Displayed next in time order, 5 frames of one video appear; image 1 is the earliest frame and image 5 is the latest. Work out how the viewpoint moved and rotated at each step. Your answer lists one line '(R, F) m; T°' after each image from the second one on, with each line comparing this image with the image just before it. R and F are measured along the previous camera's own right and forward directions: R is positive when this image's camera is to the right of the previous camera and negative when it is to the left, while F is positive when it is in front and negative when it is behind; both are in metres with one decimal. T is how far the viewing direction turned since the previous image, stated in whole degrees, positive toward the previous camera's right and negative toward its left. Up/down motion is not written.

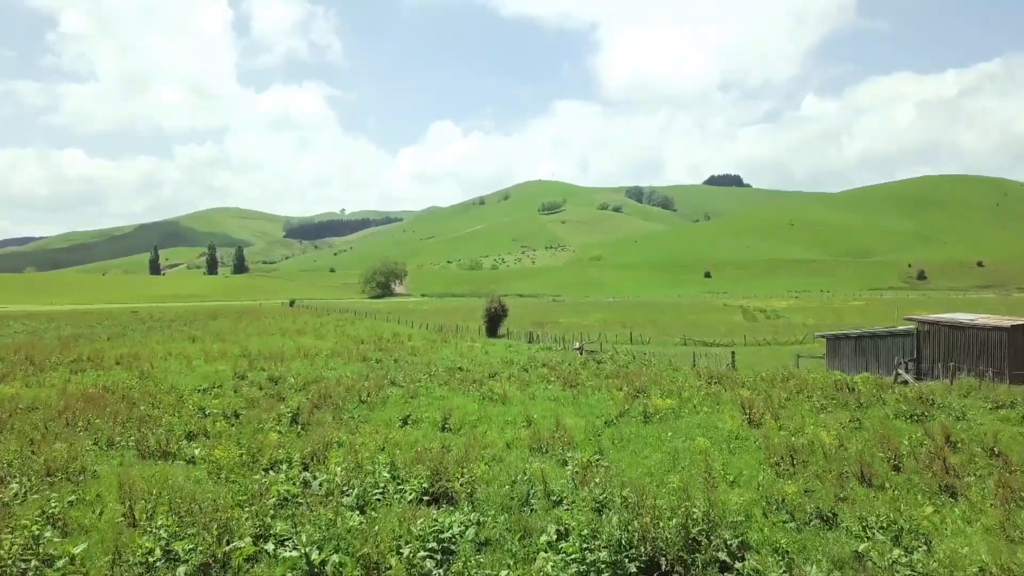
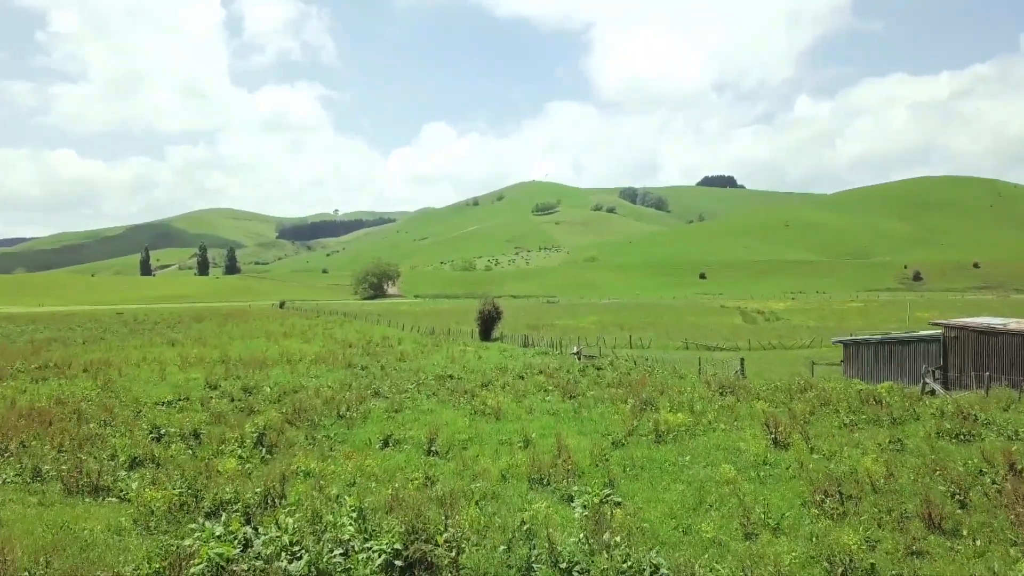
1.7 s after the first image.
(0.0, +2.3) m; +1°
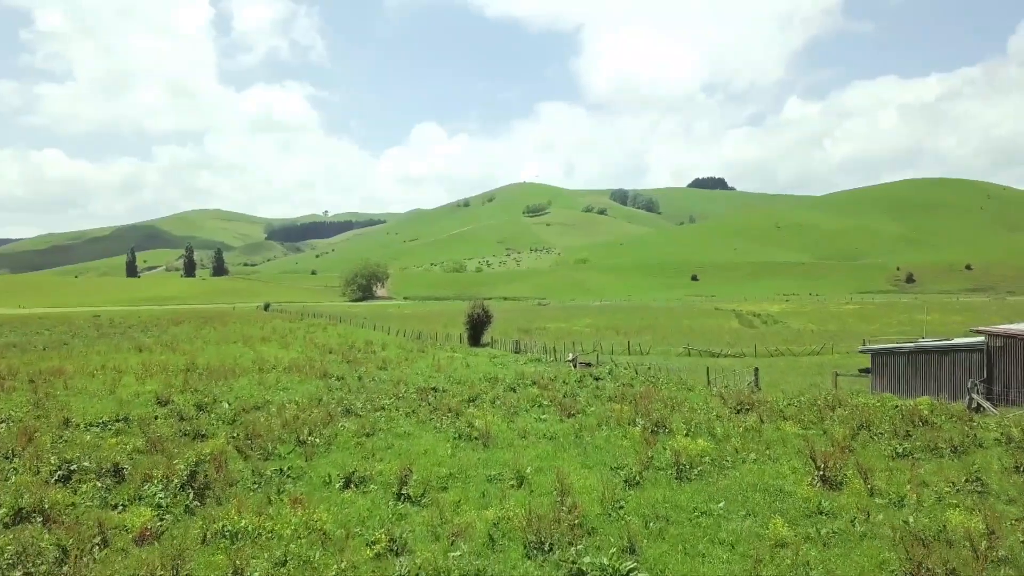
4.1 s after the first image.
(0.0, +3.3) m; +1°
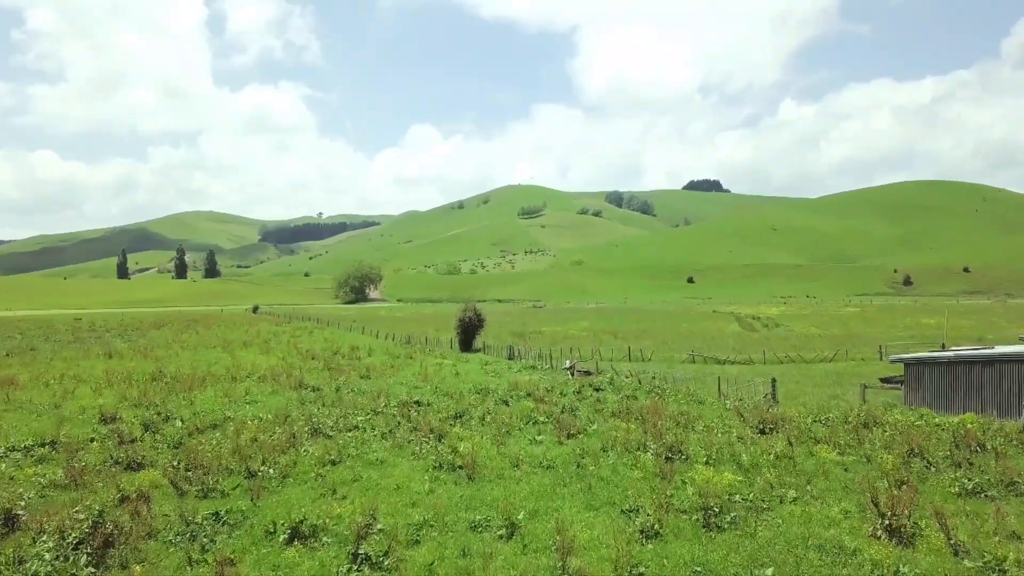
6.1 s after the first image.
(+0.1, +2.9) m; 0°
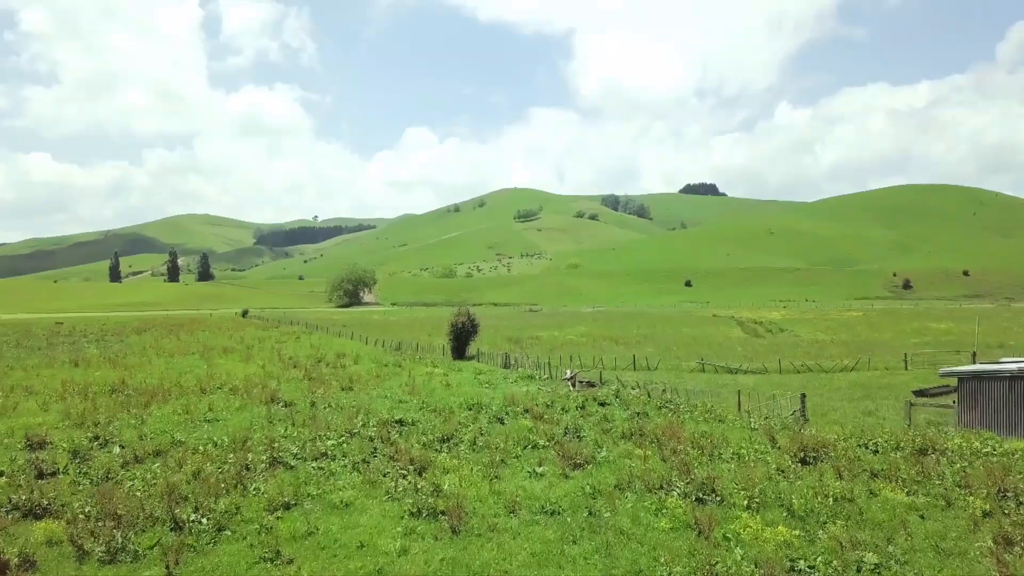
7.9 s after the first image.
(0.0, +3.2) m; 0°
